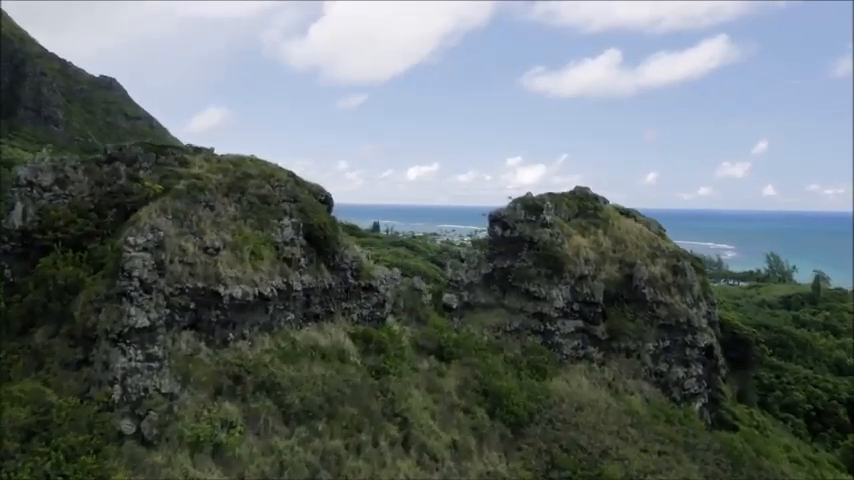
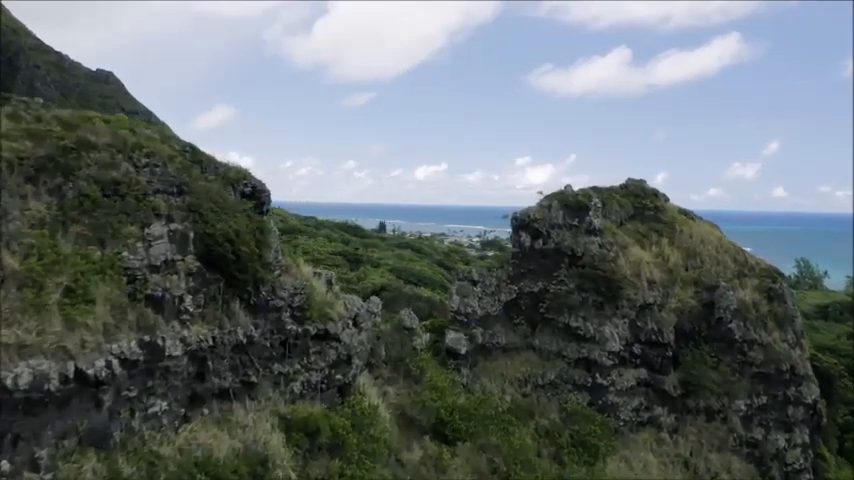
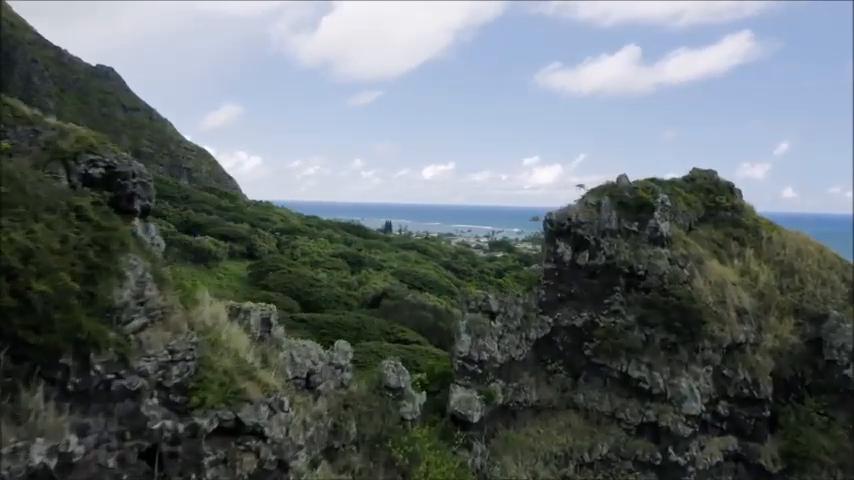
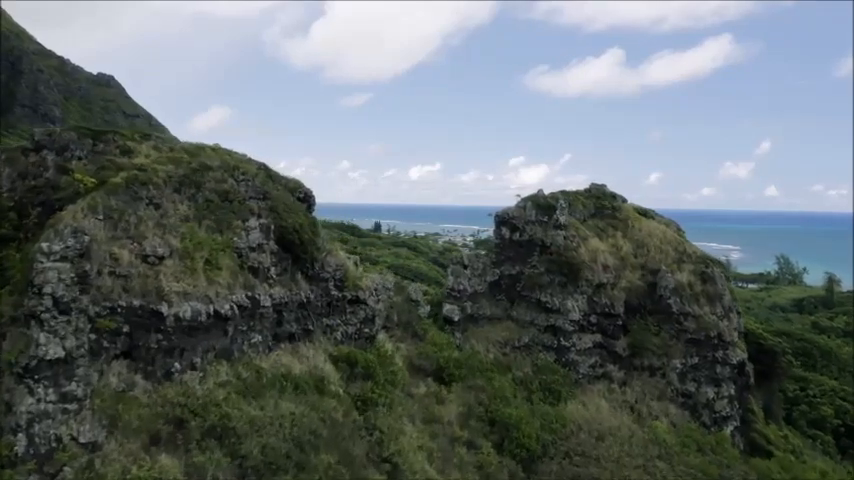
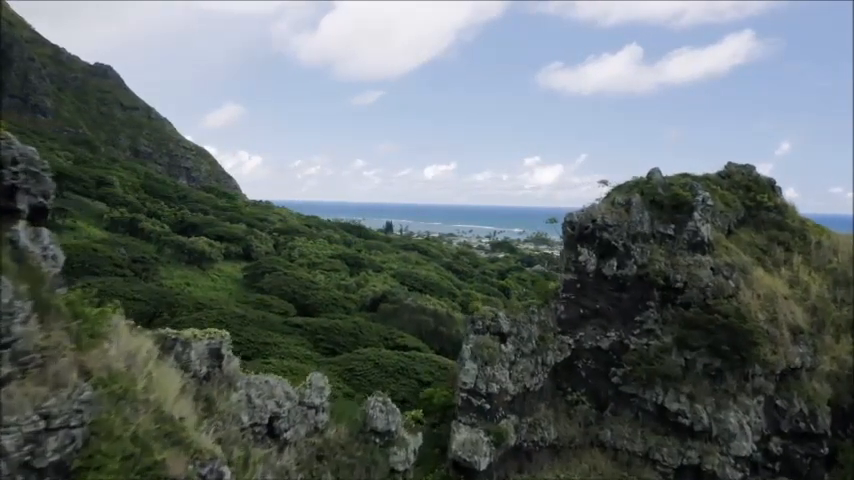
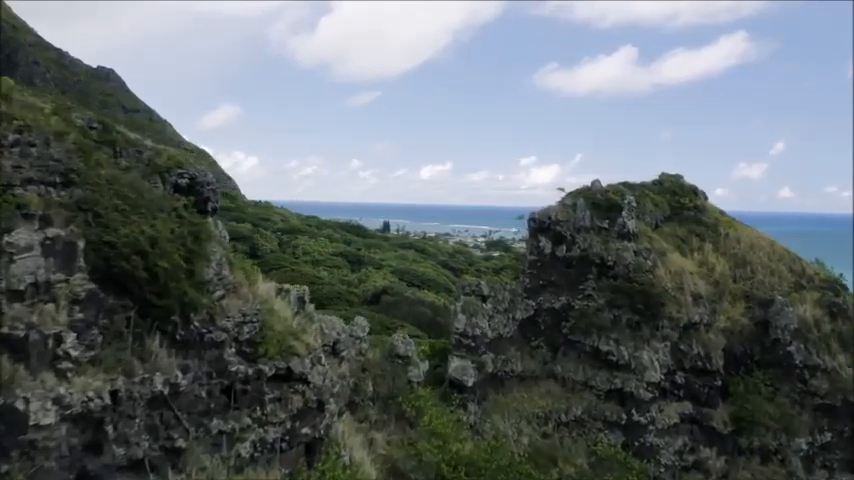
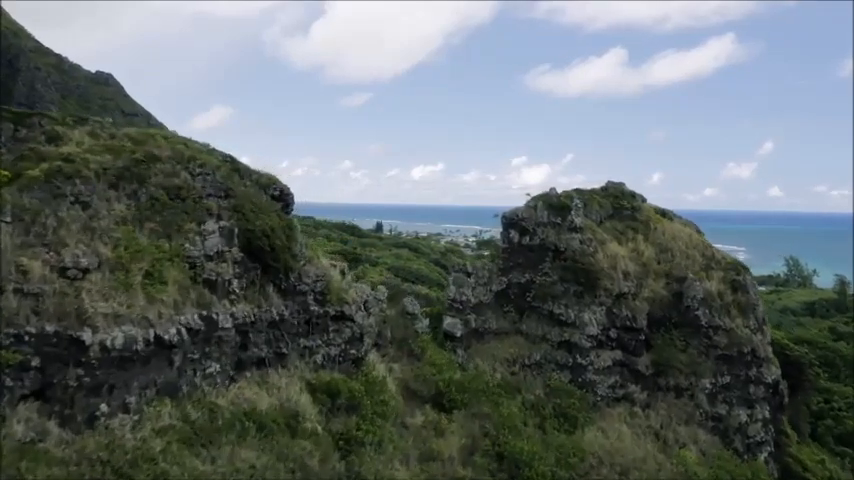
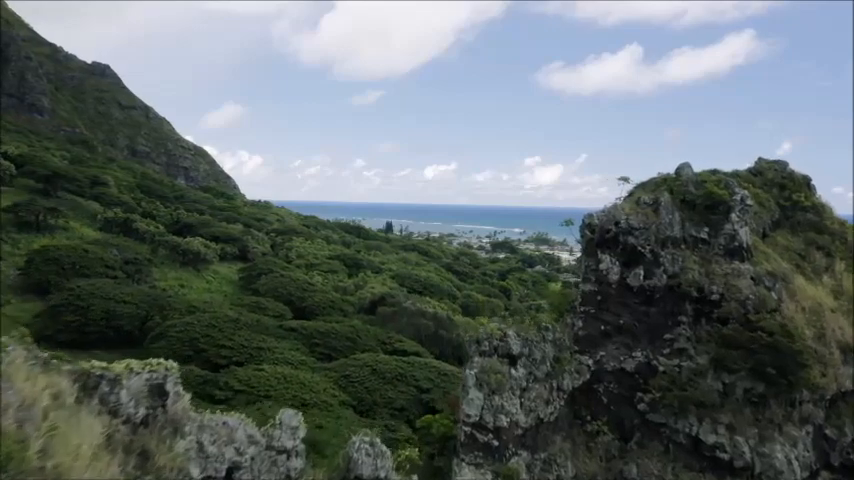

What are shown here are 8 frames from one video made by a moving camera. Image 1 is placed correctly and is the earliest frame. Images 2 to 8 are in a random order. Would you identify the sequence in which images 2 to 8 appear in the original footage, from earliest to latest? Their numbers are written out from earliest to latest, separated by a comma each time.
4, 7, 2, 6, 3, 5, 8
